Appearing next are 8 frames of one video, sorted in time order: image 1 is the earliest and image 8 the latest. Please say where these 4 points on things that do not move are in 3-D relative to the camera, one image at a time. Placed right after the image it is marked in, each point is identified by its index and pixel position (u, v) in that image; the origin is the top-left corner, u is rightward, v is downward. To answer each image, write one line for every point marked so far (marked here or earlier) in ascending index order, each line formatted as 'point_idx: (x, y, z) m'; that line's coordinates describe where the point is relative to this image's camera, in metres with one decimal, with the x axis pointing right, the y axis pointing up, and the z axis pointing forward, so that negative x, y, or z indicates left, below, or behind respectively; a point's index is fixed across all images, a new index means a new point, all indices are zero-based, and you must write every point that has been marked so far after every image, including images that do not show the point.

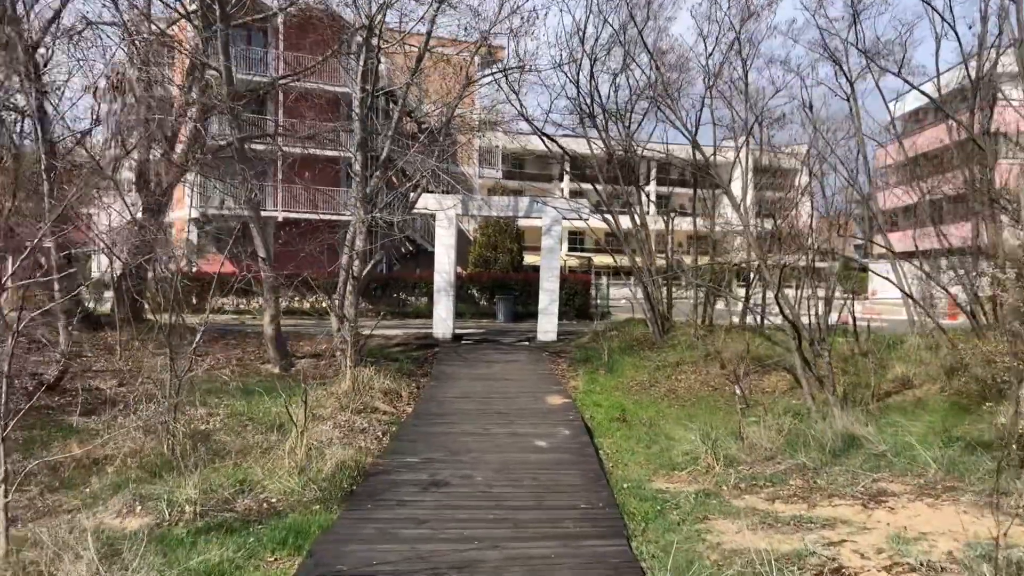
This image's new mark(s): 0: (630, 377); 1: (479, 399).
0: (+1.7, -1.3, +12.4) m
1: (-0.4, -1.2, +9.5) m
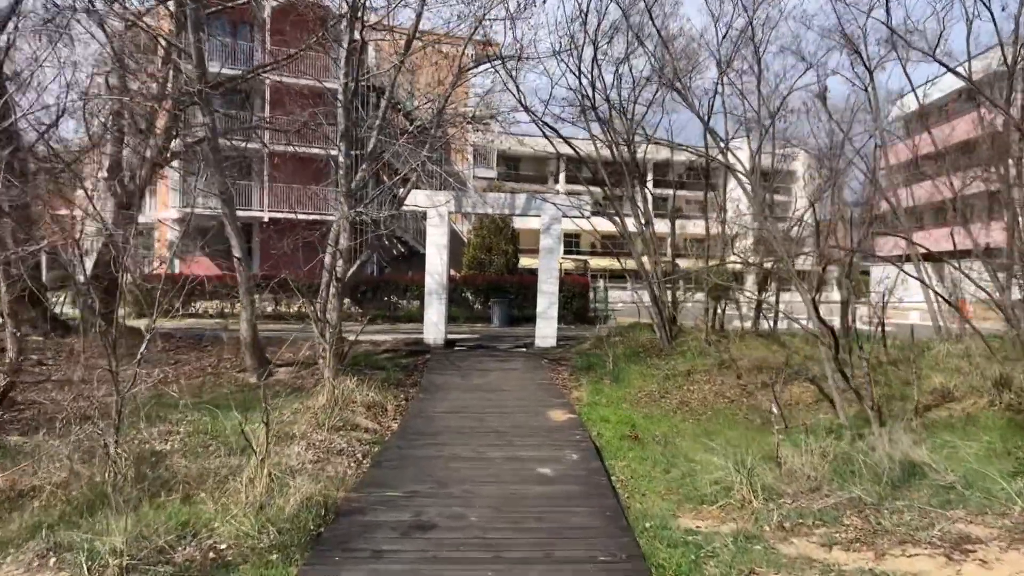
0: (+1.7, -1.3, +11.3) m
1: (-0.4, -1.3, +8.4) m
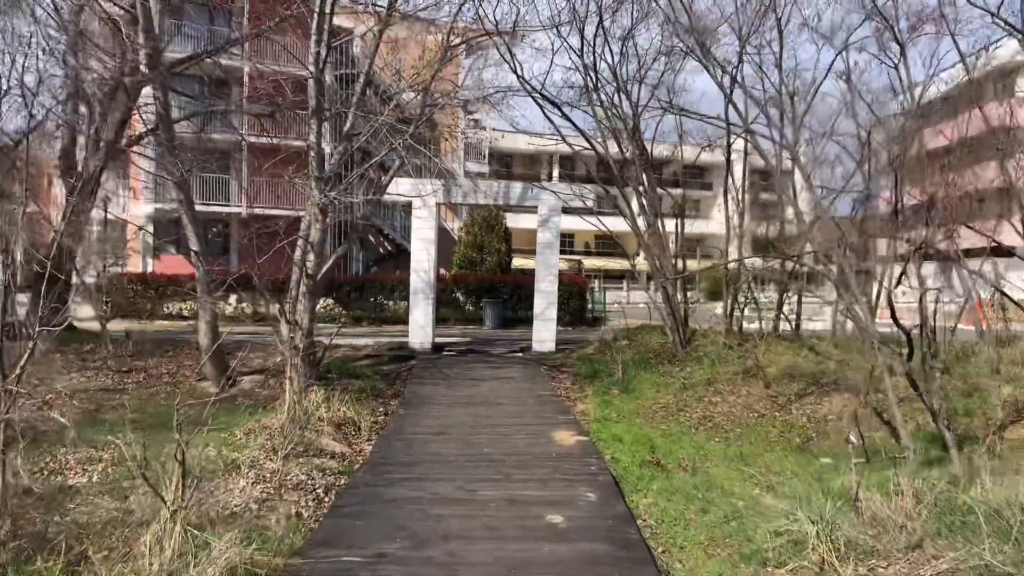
0: (+1.6, -1.3, +9.9) m
1: (-0.4, -1.2, +7.0) m
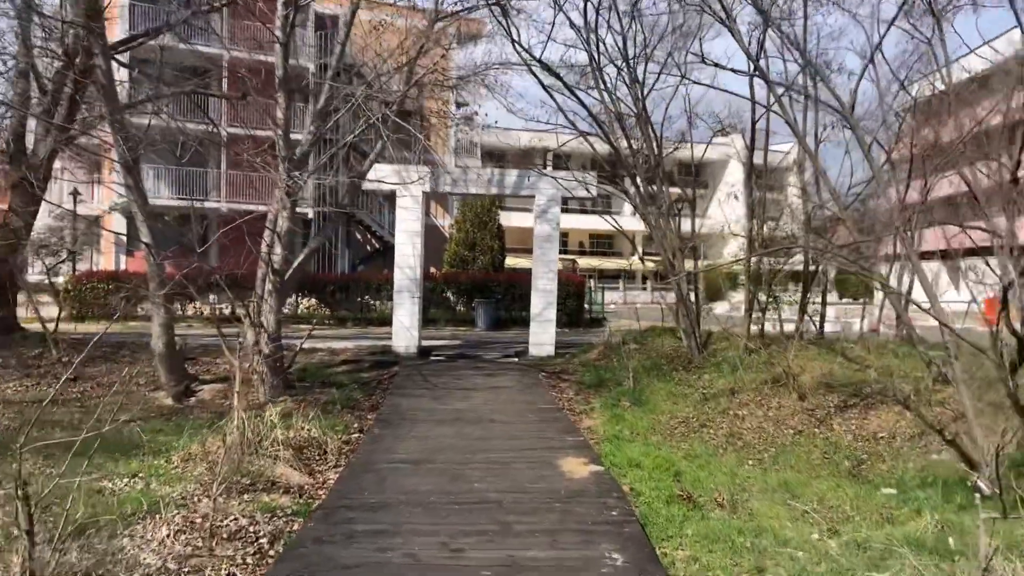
0: (+1.6, -1.3, +8.6) m
1: (-0.4, -1.2, +5.7) m
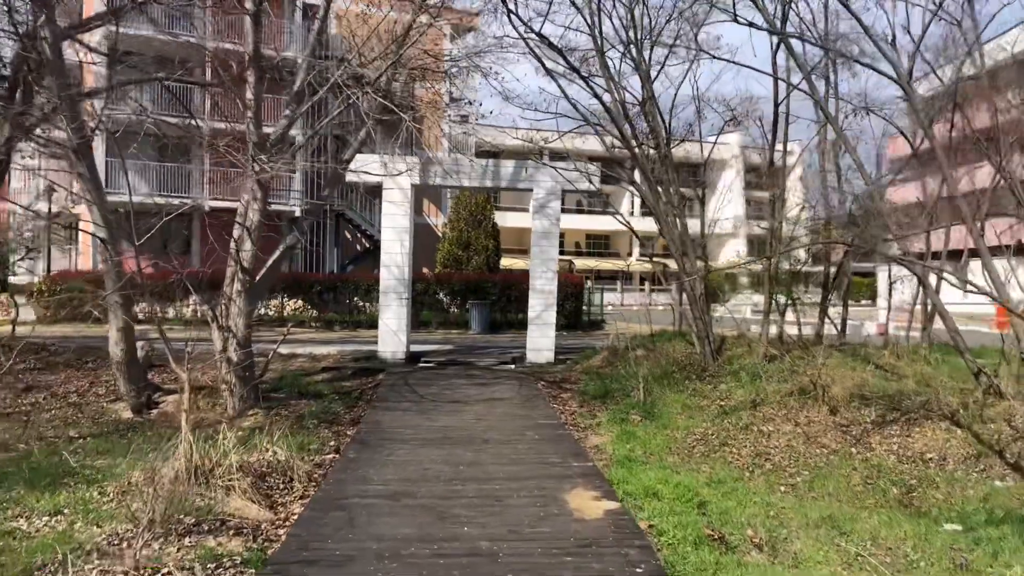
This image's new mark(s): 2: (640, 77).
0: (+1.5, -1.3, +7.7) m
1: (-0.4, -1.2, +4.7) m
2: (+1.9, +3.1, +12.4) m
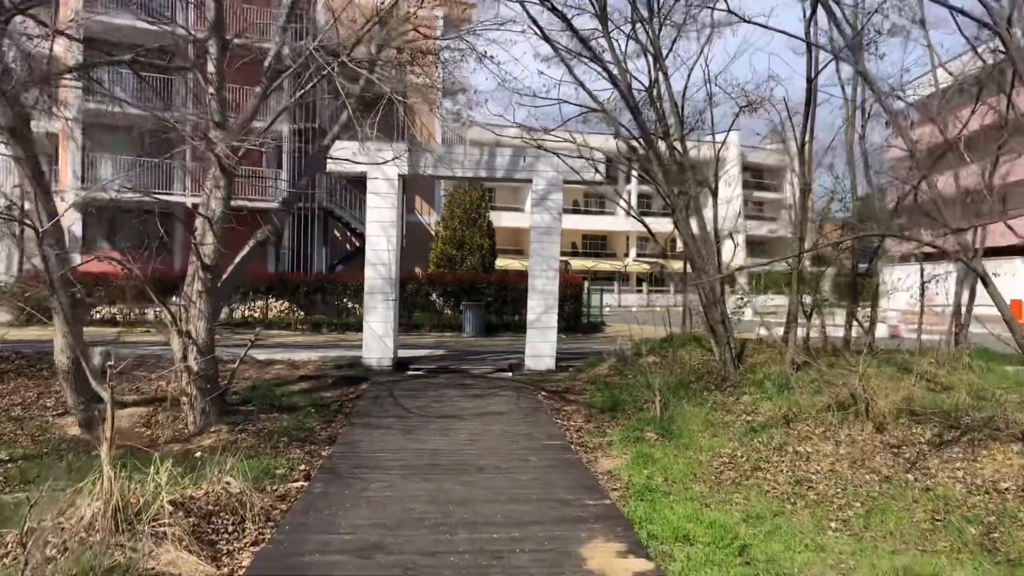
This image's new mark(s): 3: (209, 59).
0: (+1.5, -1.3, +6.6) m
1: (-0.4, -1.2, +3.7) m
2: (+1.8, +3.1, +11.4) m
3: (-2.9, +2.2, +8.2) m
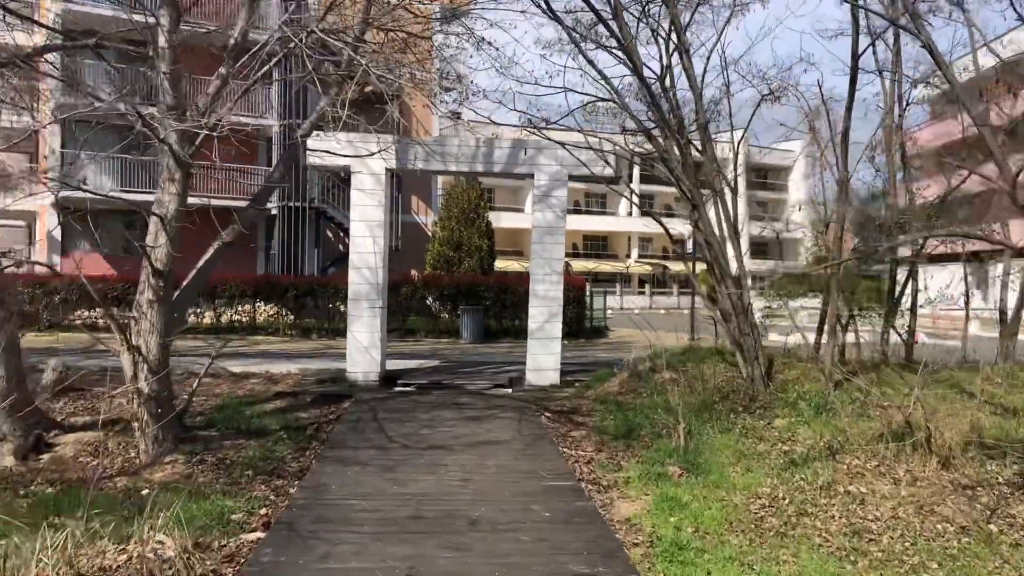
0: (+1.5, -1.3, +5.6) m
1: (-0.4, -1.2, +2.7) m
2: (+1.8, +3.0, +10.4) m
3: (-2.9, +2.1, +7.2) m
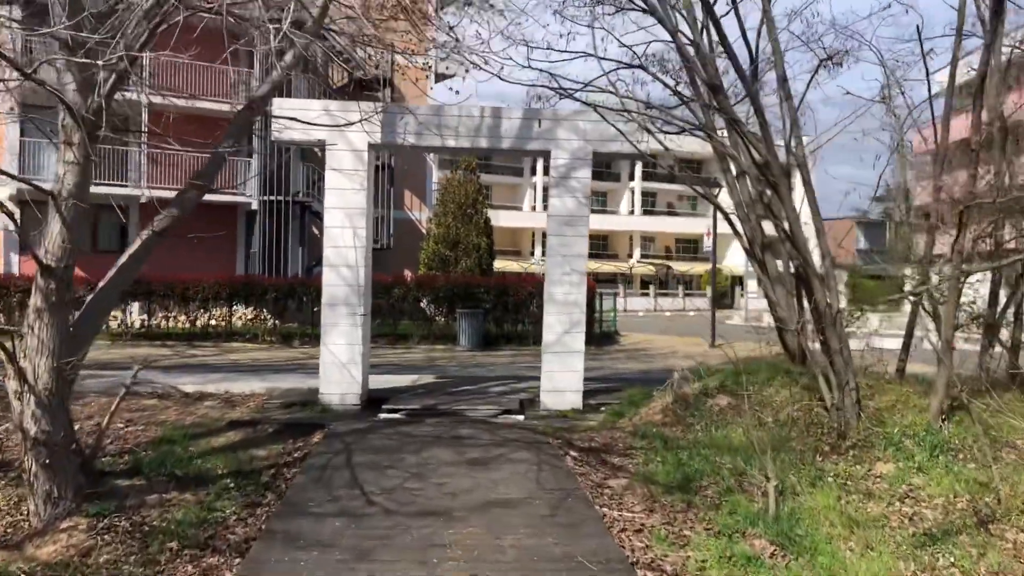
0: (+1.7, -1.3, +3.9) m
1: (-0.3, -1.3, +0.9) m
2: (+1.9, +3.0, +8.7) m
3: (-2.8, +2.1, +5.4) m
